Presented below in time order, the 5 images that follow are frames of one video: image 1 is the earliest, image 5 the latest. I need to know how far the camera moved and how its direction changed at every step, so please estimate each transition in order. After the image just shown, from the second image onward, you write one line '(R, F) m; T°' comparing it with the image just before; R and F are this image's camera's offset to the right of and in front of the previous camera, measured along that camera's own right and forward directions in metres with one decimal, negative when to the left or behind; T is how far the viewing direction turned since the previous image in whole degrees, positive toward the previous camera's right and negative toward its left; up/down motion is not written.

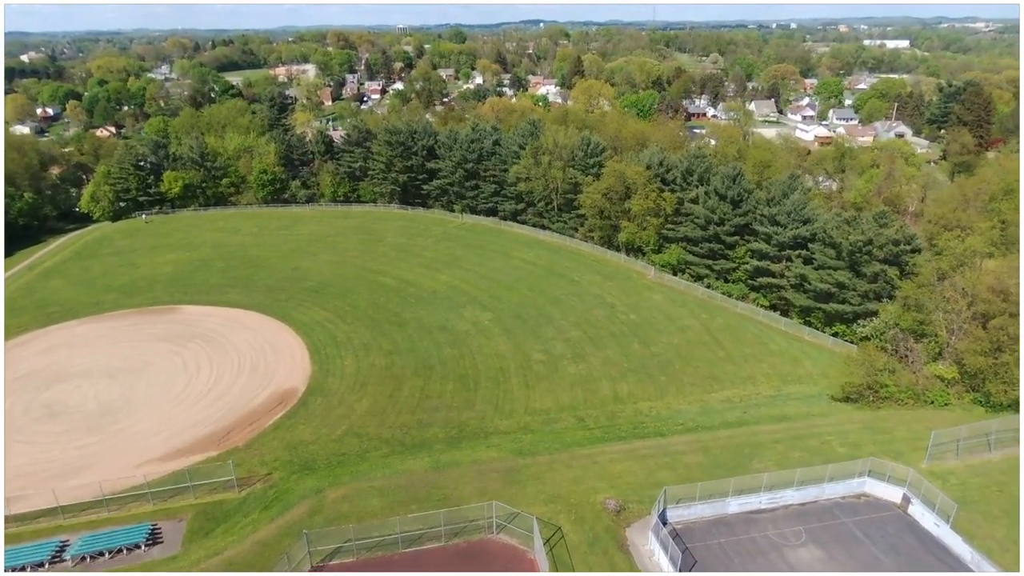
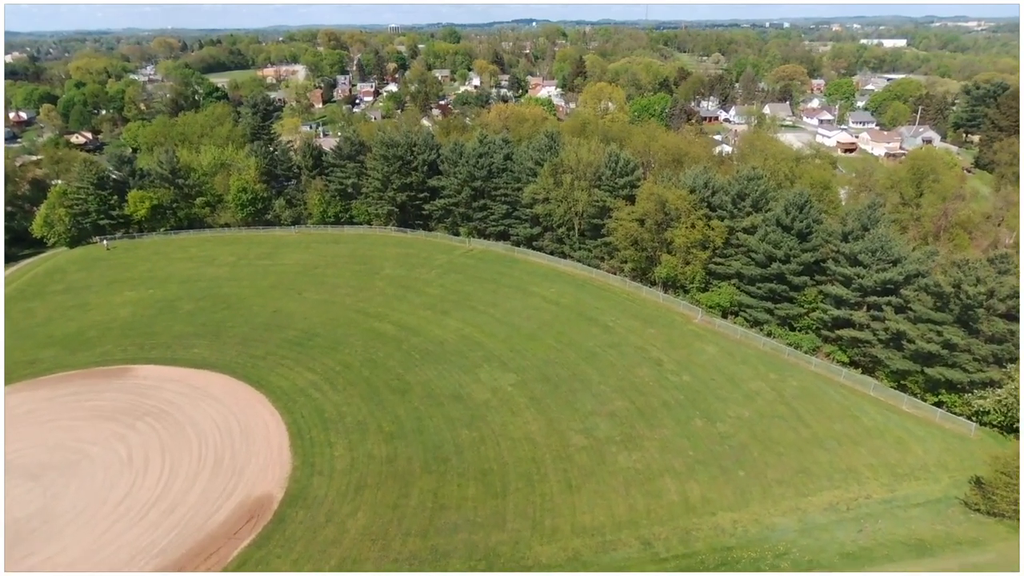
(-1.9, +7.7) m; +1°
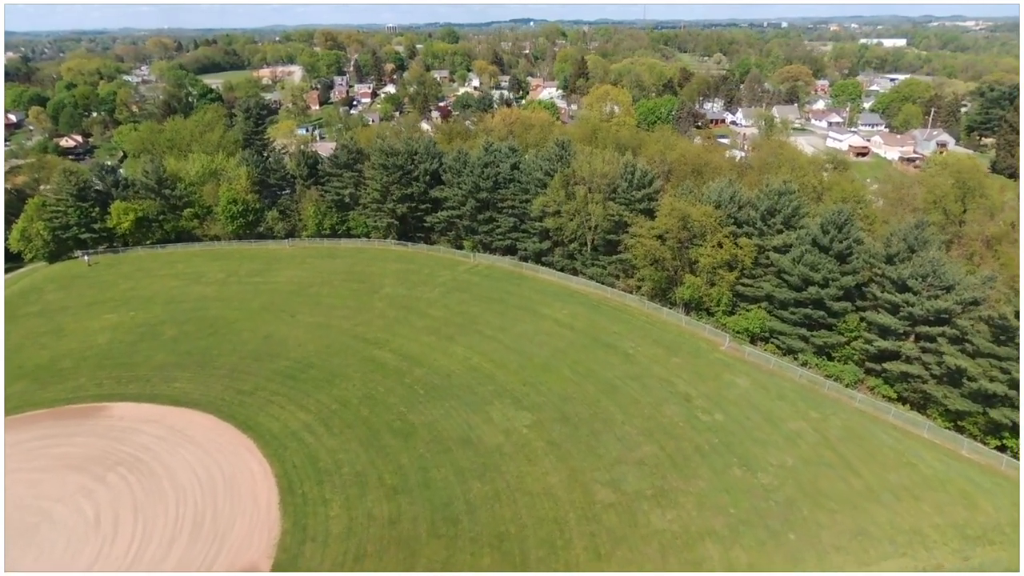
(-0.8, +3.3) m; 0°
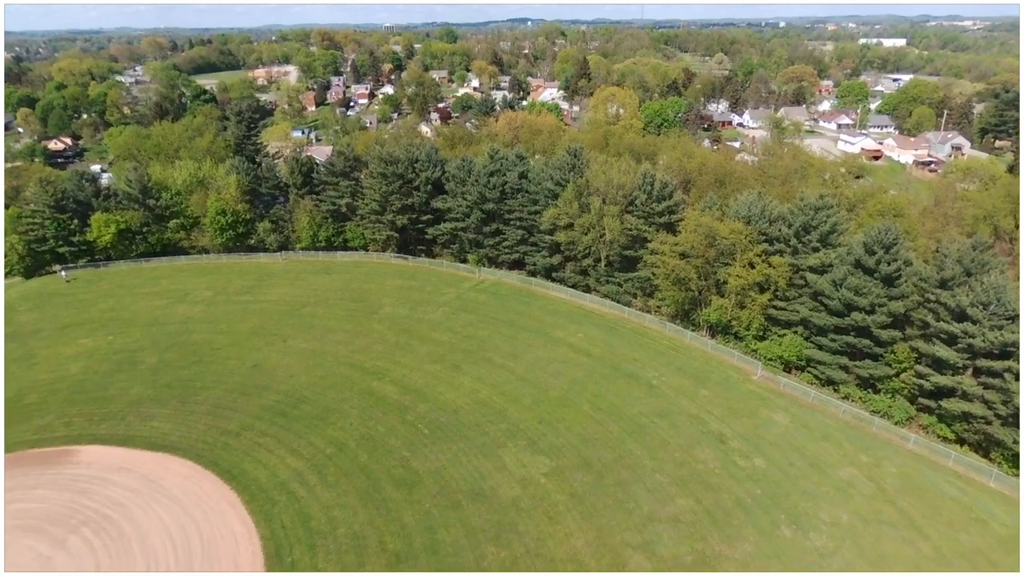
(-0.8, +3.4) m; 0°
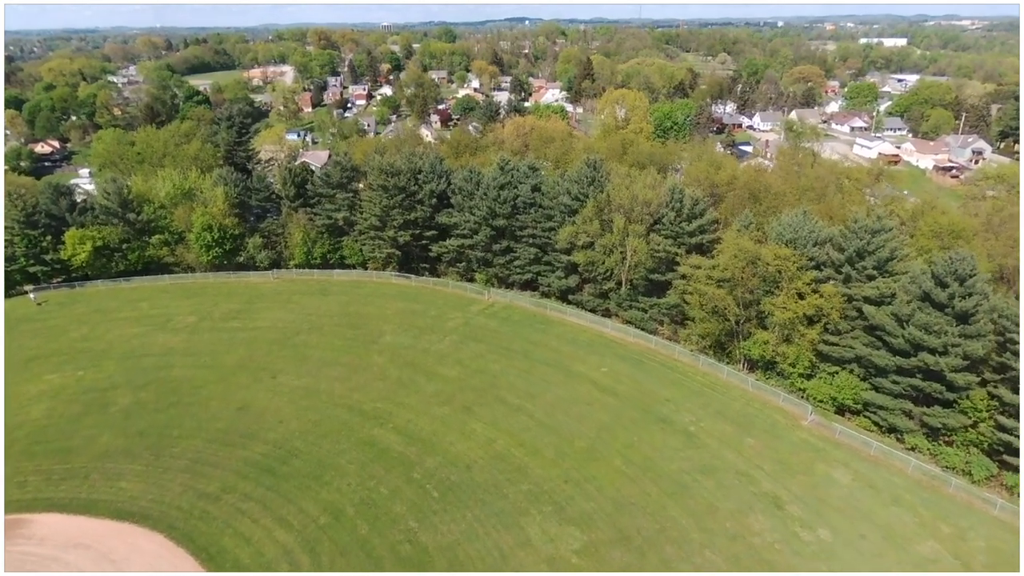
(-1.0, +4.1) m; 0°
